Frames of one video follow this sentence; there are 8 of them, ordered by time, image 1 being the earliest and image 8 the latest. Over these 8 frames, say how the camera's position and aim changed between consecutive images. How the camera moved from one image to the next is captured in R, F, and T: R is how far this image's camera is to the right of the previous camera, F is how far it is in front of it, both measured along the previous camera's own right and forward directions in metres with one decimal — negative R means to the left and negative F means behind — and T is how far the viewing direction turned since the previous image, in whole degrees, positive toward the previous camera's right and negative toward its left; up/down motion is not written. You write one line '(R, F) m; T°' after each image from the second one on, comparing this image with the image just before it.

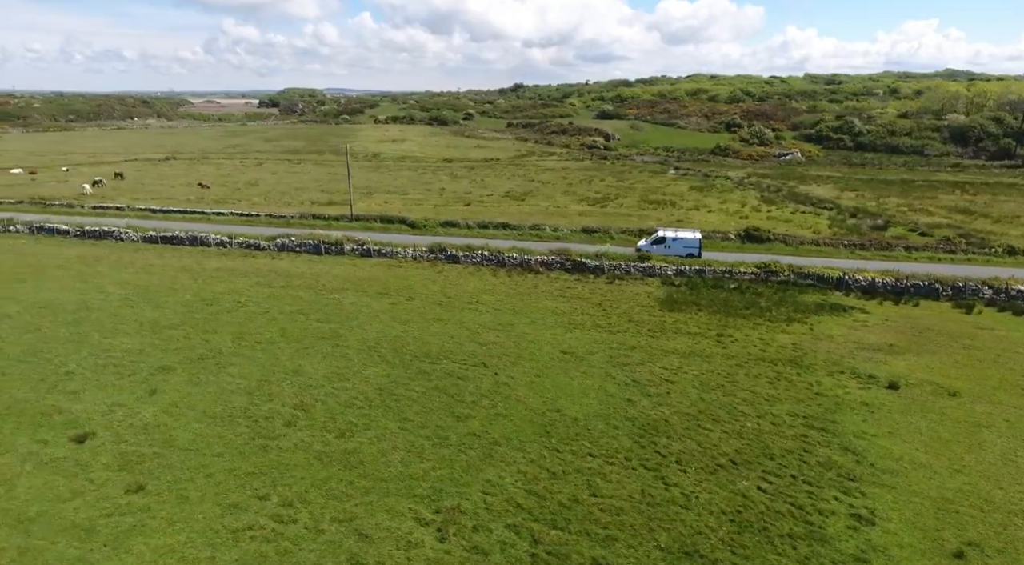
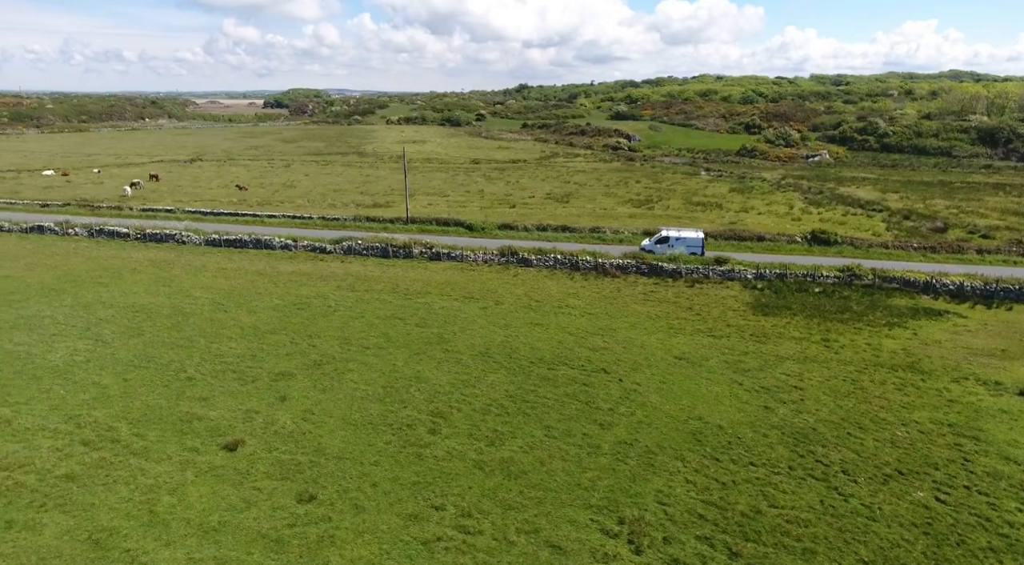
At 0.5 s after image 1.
(-4.5, +0.2) m; 0°
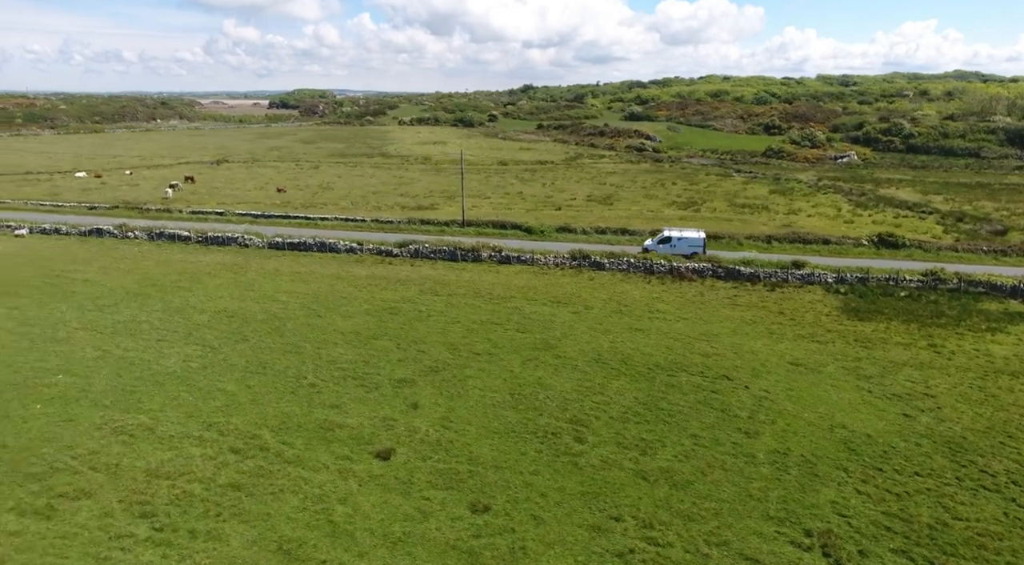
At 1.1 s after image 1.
(-4.6, +0.1) m; 0°
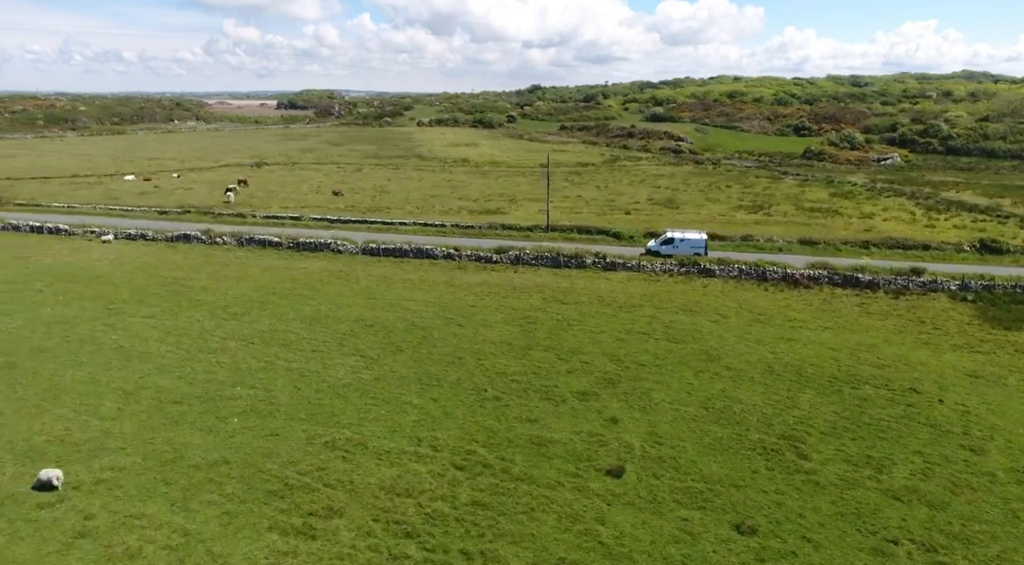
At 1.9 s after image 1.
(-6.8, +0.3) m; -1°
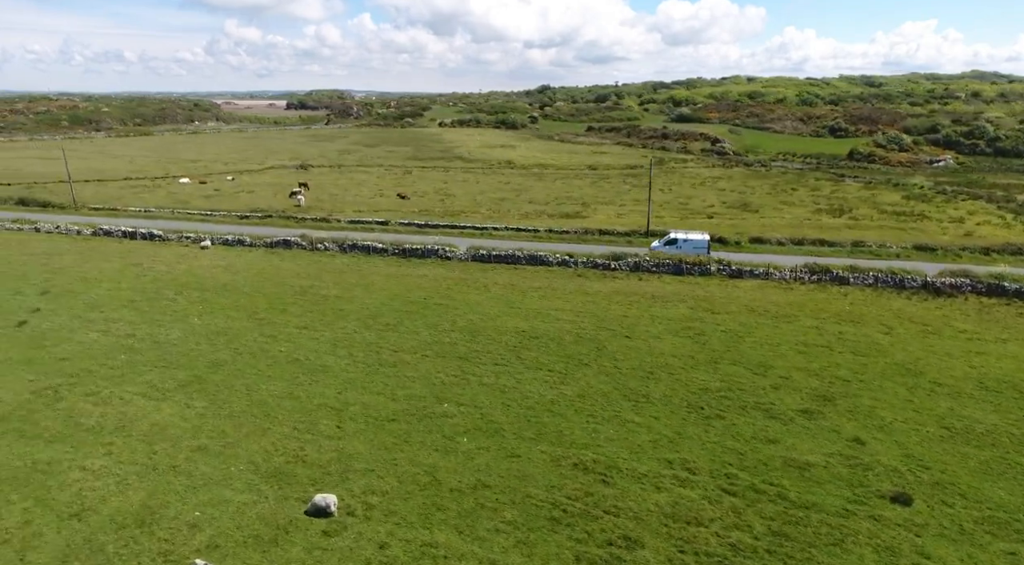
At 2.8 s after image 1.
(-7.9, +0.7) m; -1°
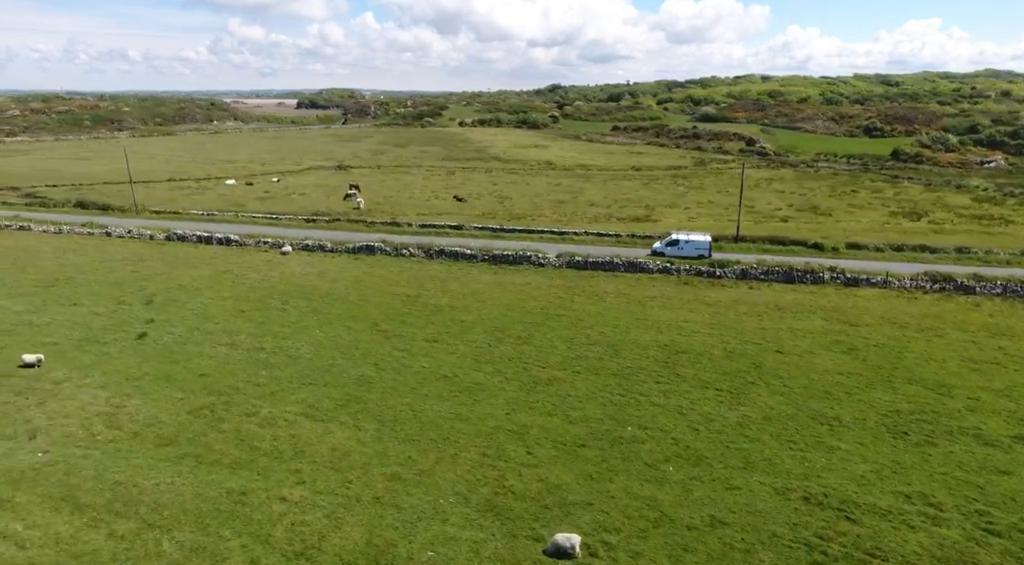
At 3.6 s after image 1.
(-6.5, +1.4) m; -1°
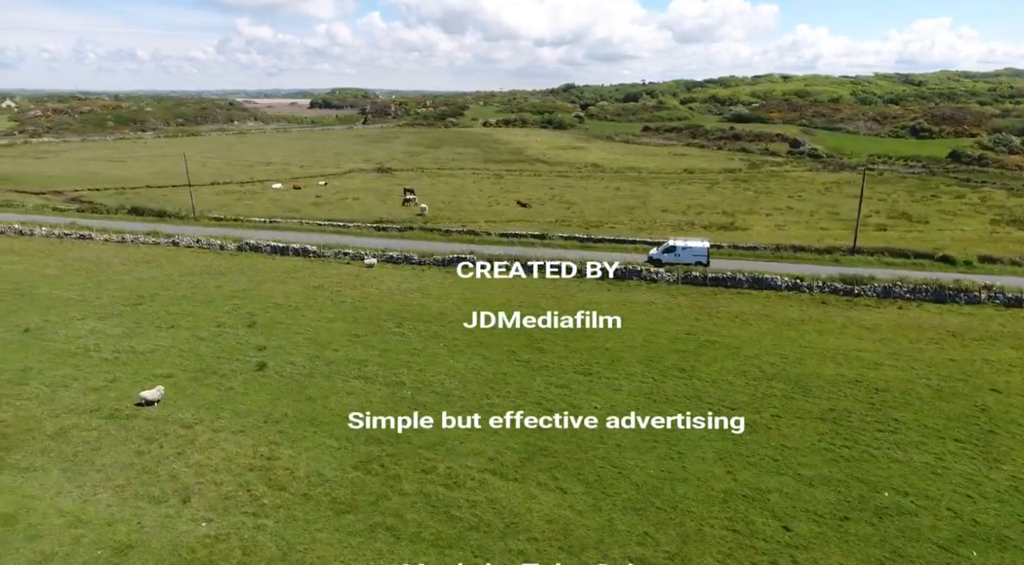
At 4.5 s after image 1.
(-6.8, +3.6) m; -1°
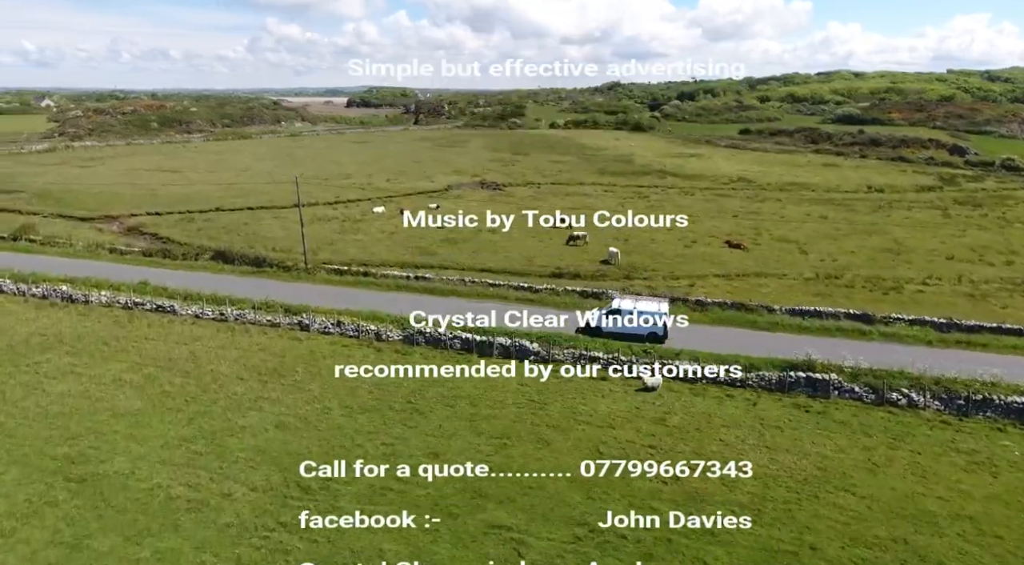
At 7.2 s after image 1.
(-15.9, +20.8) m; -2°
